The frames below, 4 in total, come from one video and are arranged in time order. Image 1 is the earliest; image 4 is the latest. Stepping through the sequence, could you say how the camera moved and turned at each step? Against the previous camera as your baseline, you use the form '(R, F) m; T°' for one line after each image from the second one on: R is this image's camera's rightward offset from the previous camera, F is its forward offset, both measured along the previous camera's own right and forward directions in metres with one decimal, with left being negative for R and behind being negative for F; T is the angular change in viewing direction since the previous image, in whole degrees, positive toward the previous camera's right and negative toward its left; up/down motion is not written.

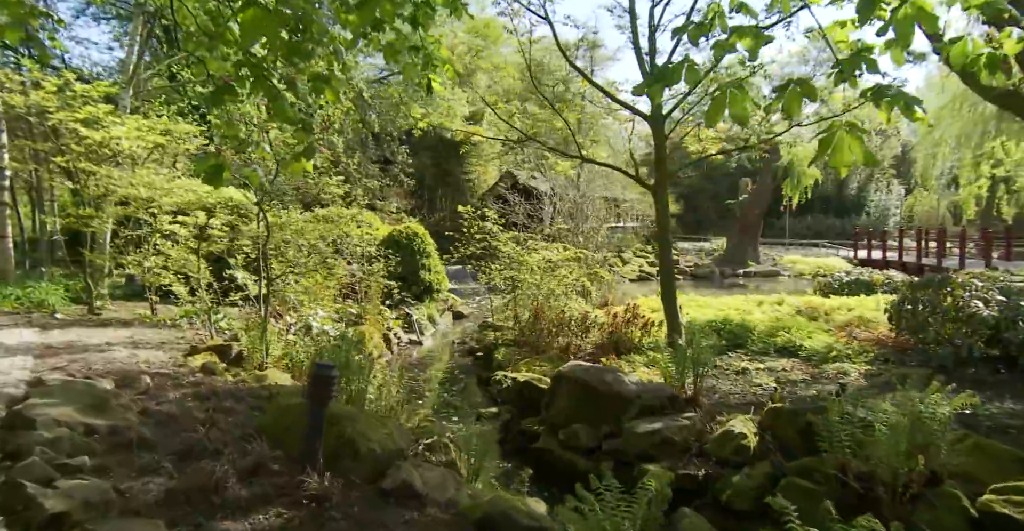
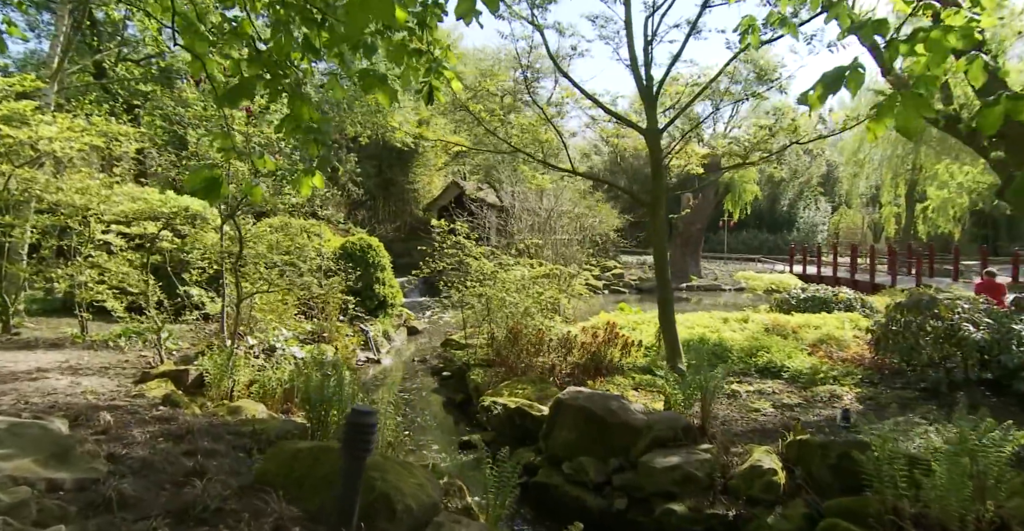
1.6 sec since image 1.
(-0.4, +0.3) m; +5°
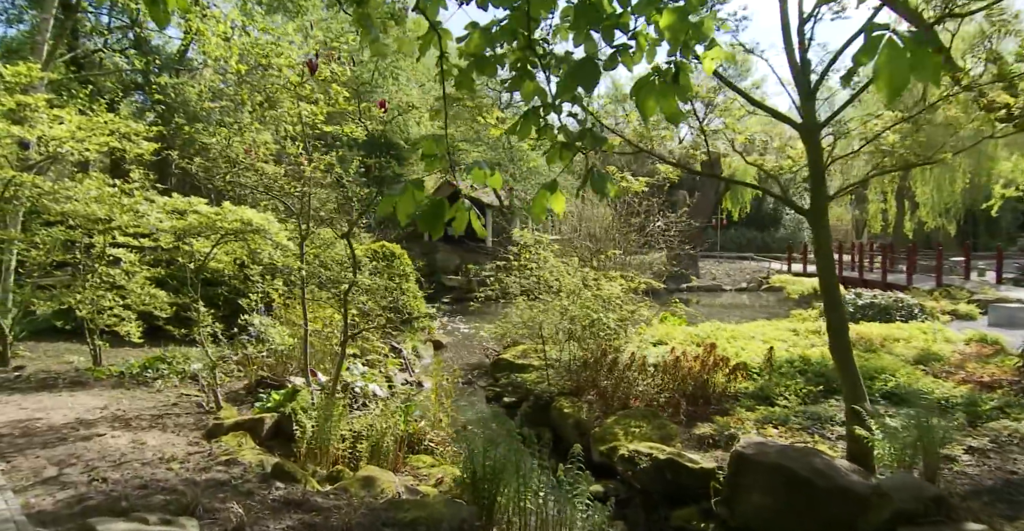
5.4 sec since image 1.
(-1.1, +0.8) m; +3°
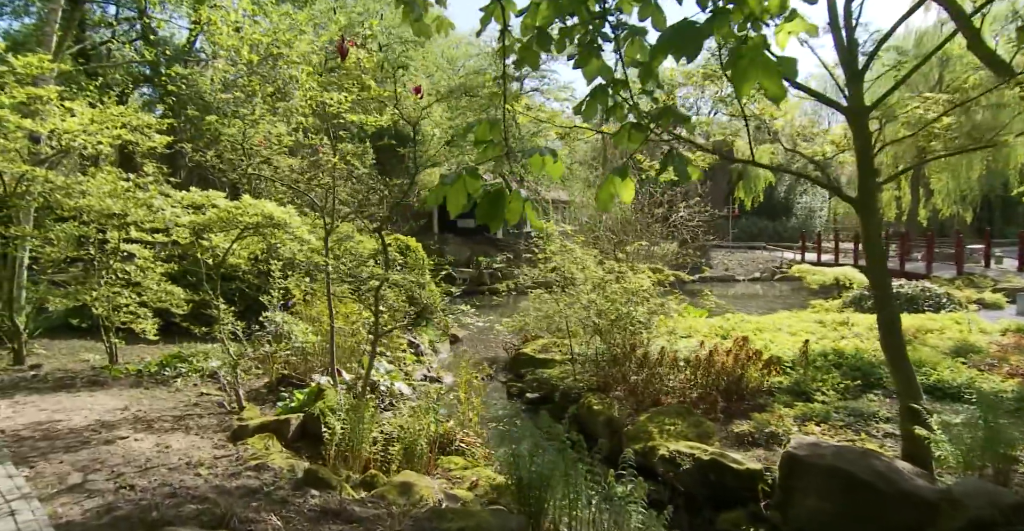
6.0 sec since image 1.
(-0.2, +0.2) m; 0°
